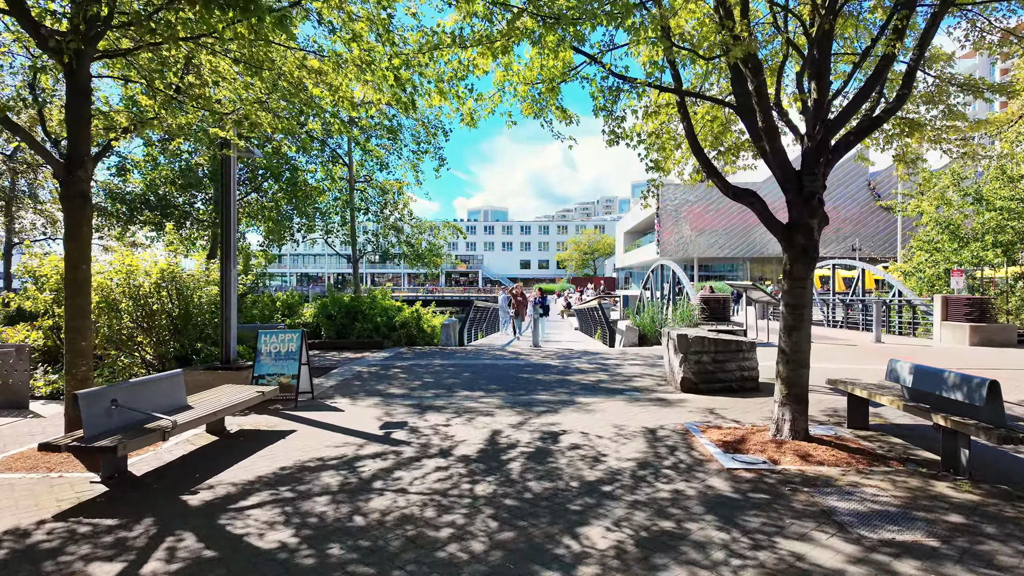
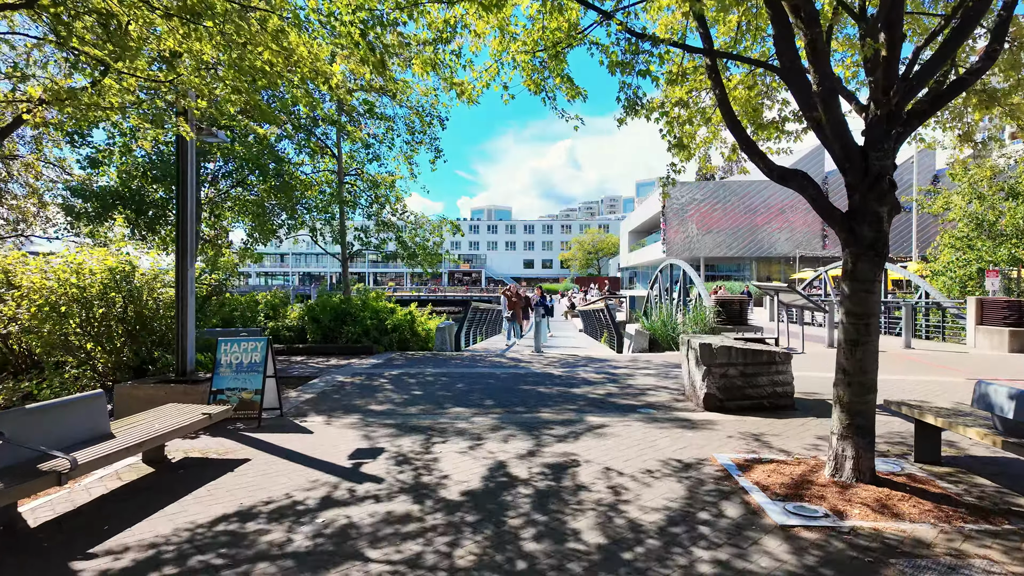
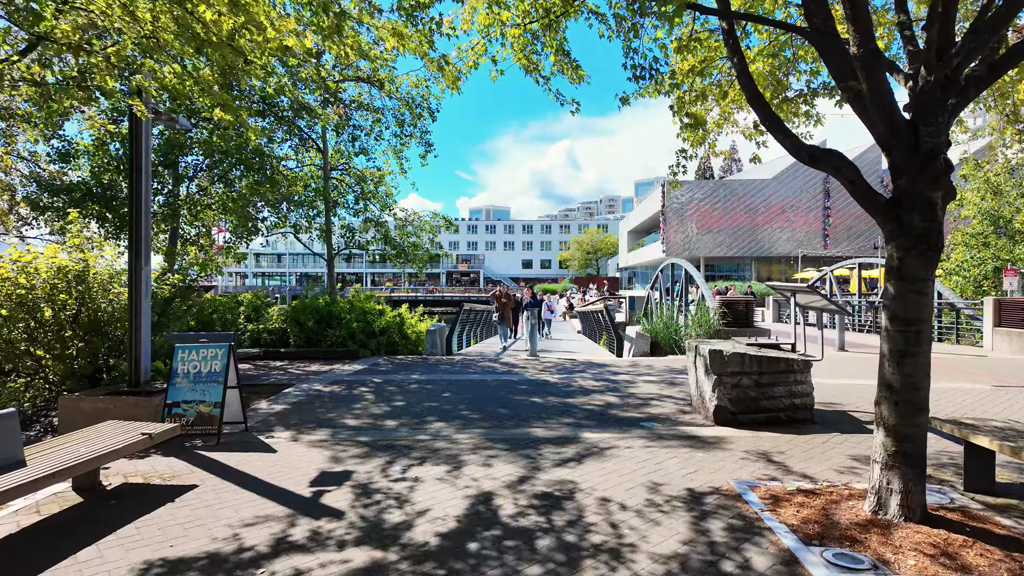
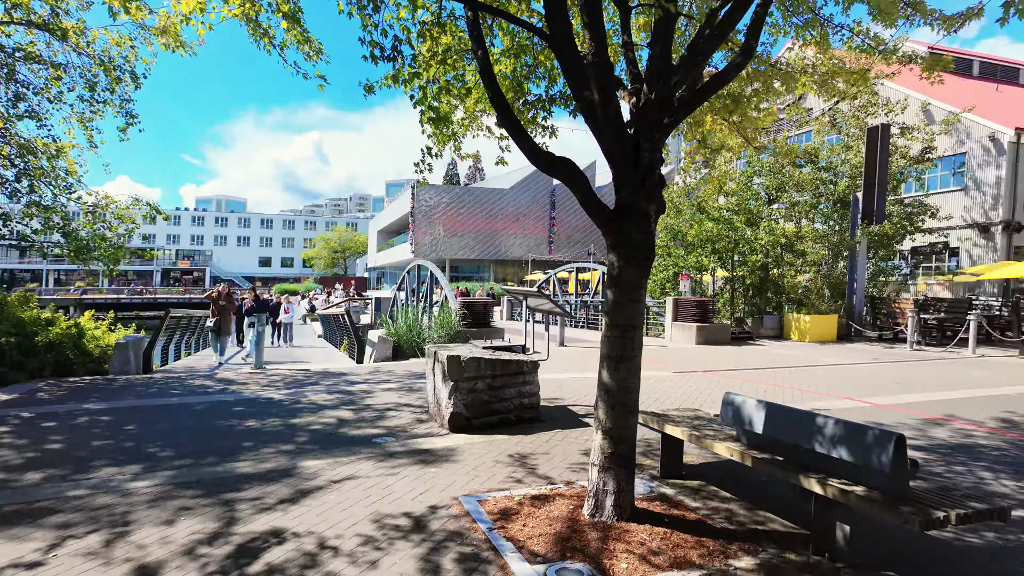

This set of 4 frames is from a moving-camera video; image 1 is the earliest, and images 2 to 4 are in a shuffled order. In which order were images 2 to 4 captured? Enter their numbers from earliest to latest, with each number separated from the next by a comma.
2, 3, 4
